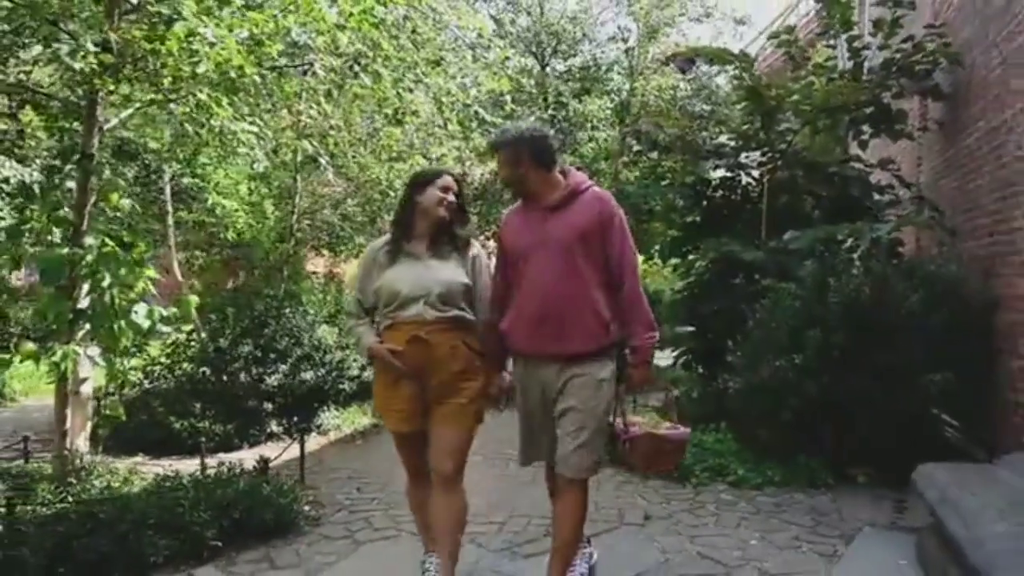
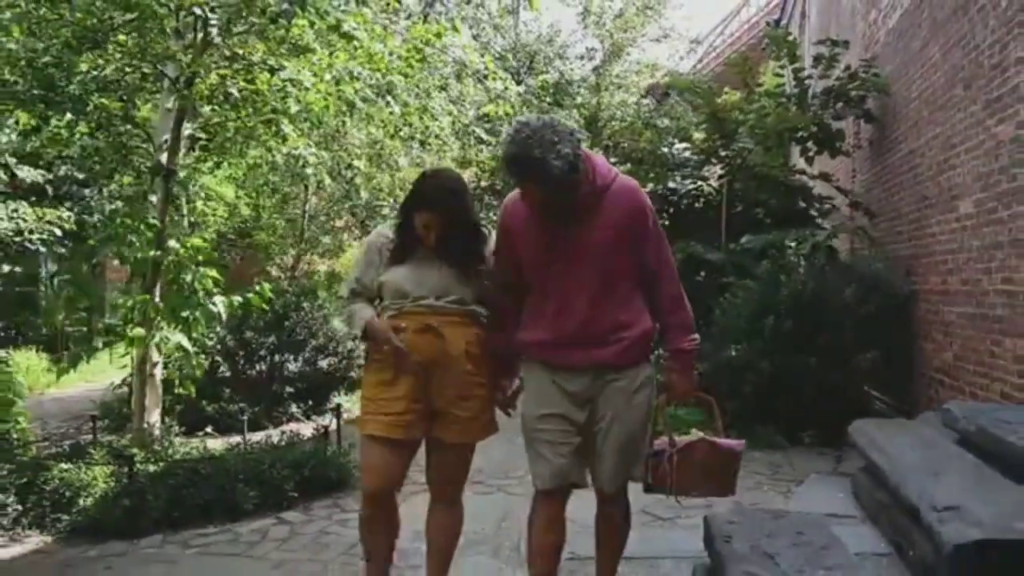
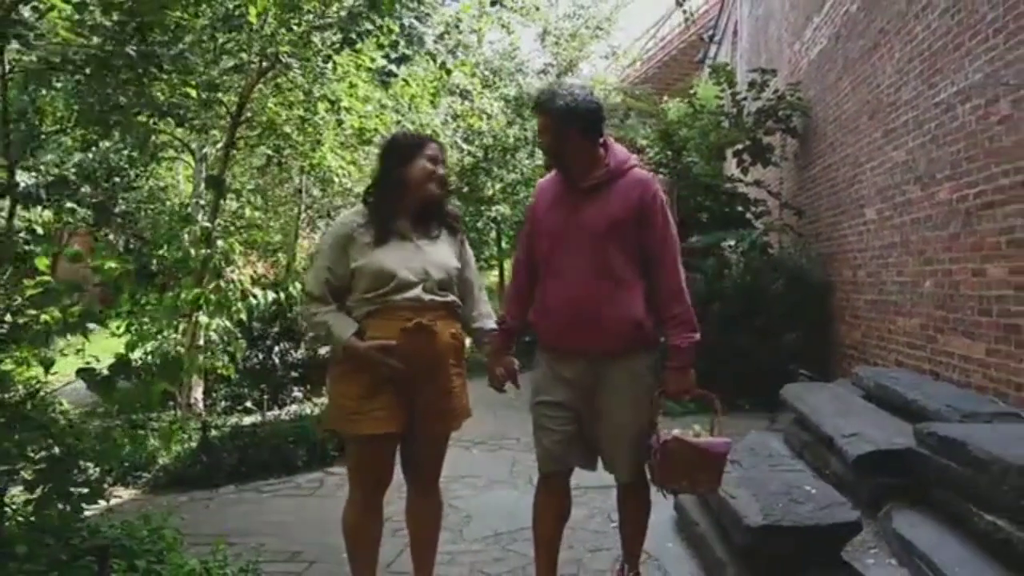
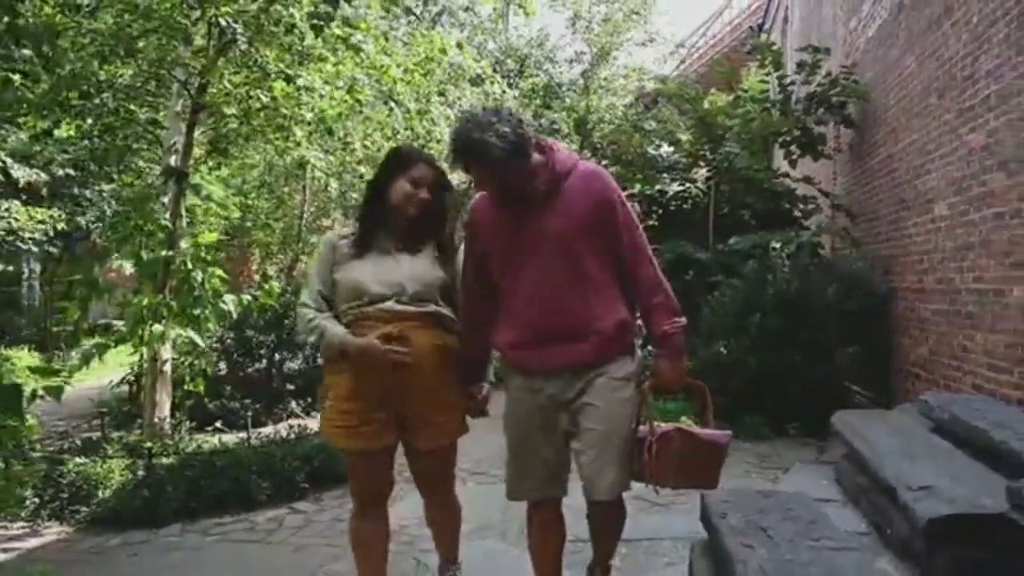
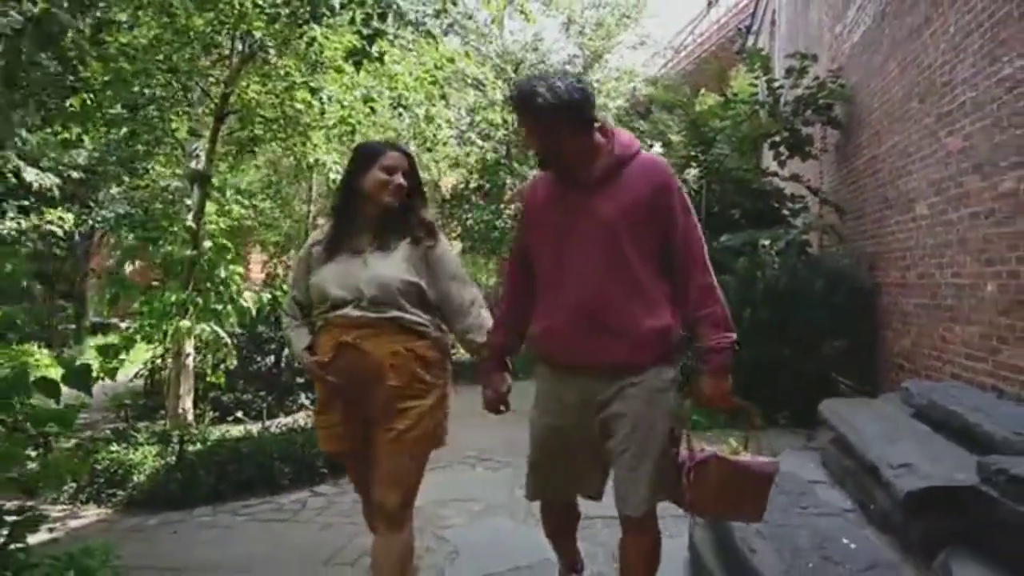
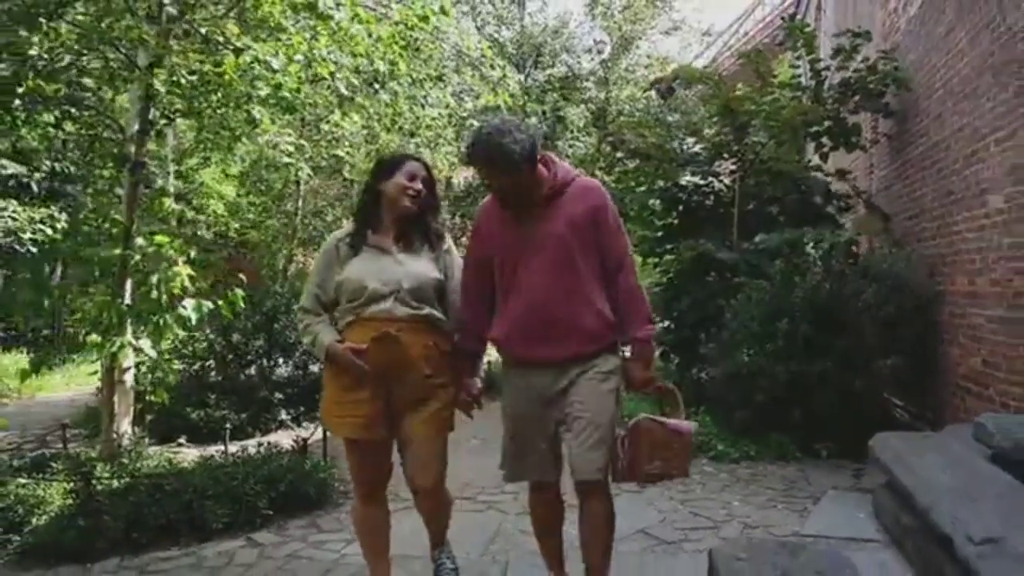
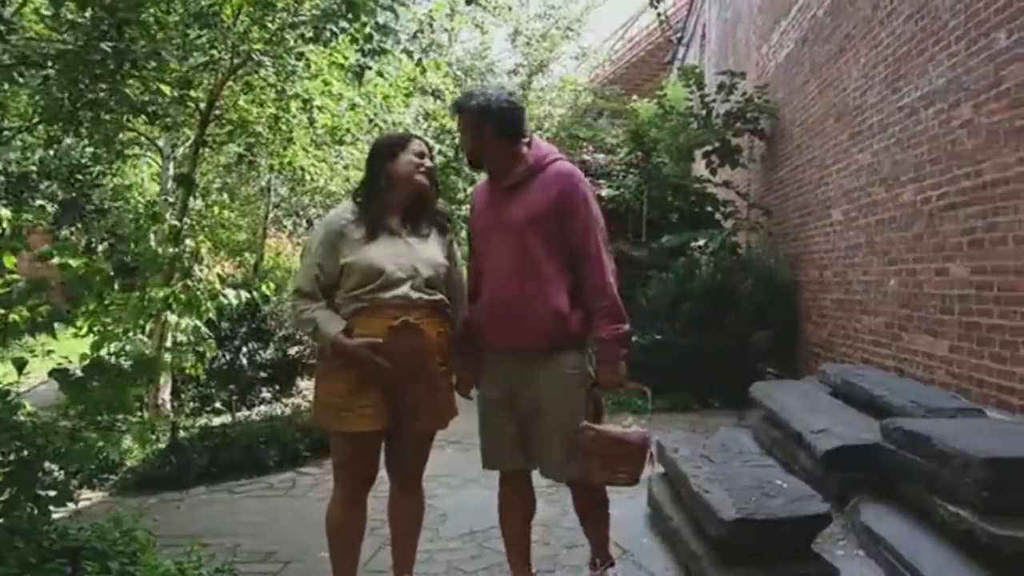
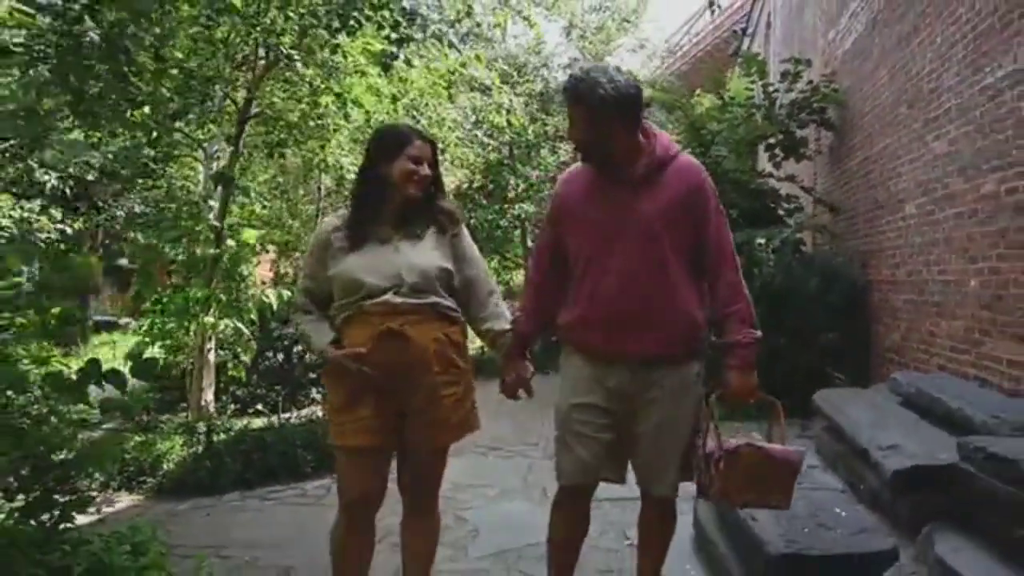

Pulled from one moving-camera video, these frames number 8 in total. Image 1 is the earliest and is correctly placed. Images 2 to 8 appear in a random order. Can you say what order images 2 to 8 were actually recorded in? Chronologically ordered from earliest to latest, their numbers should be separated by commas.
6, 2, 4, 5, 8, 3, 7
